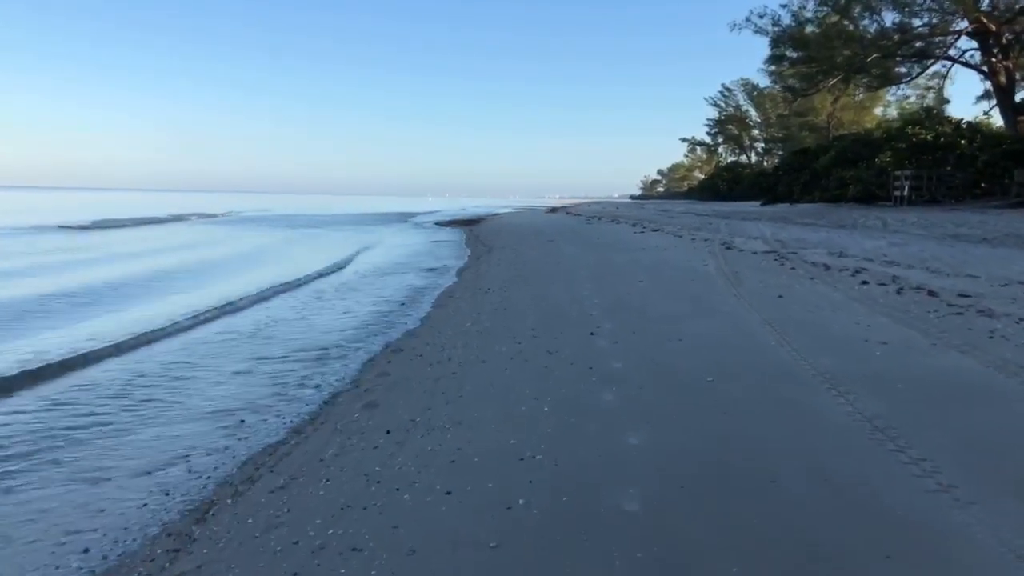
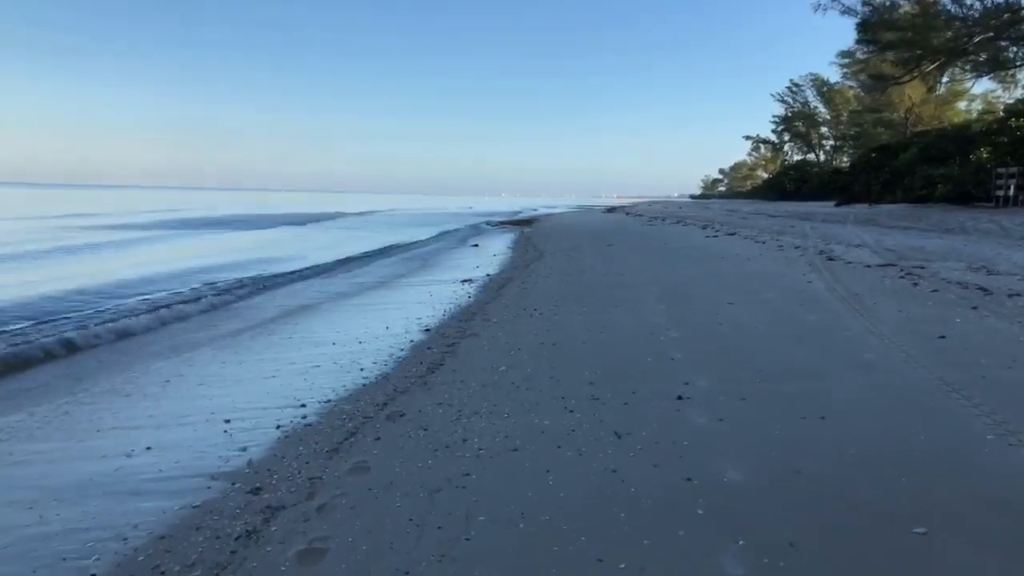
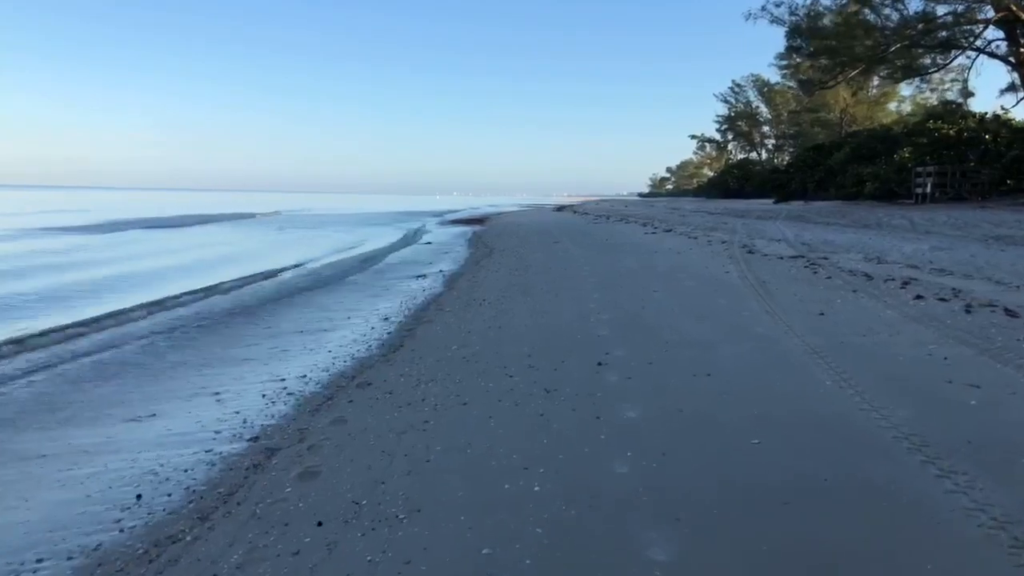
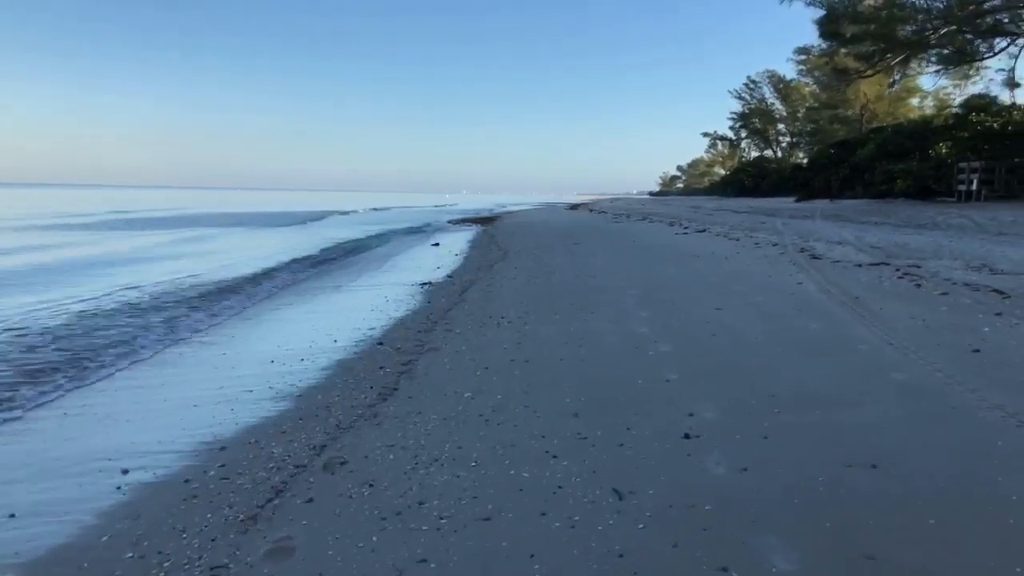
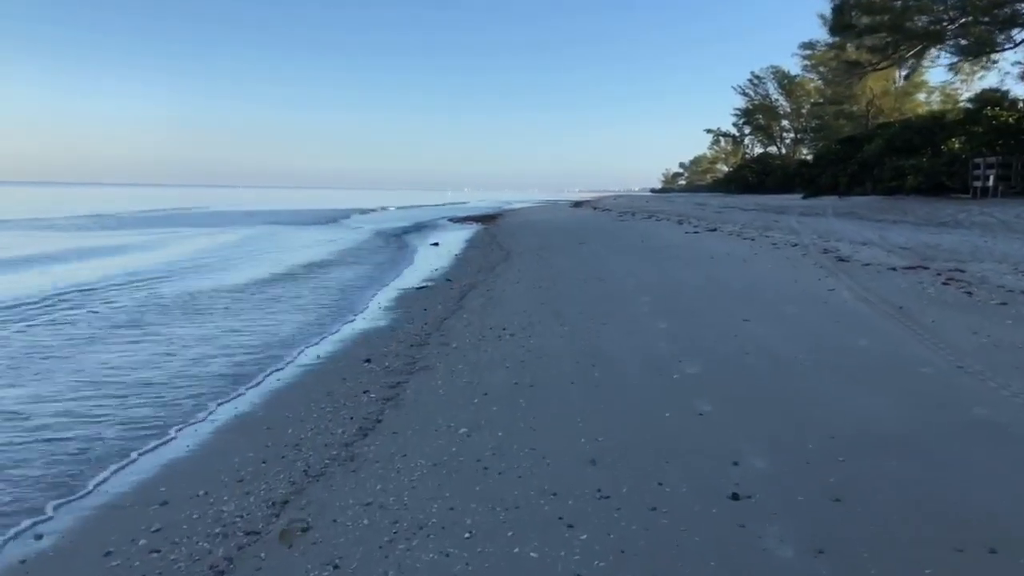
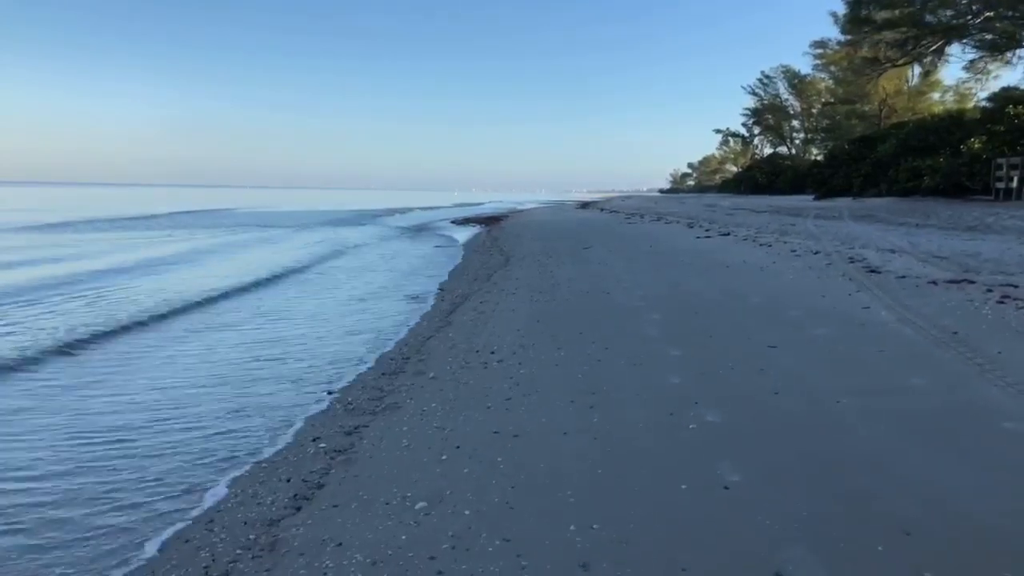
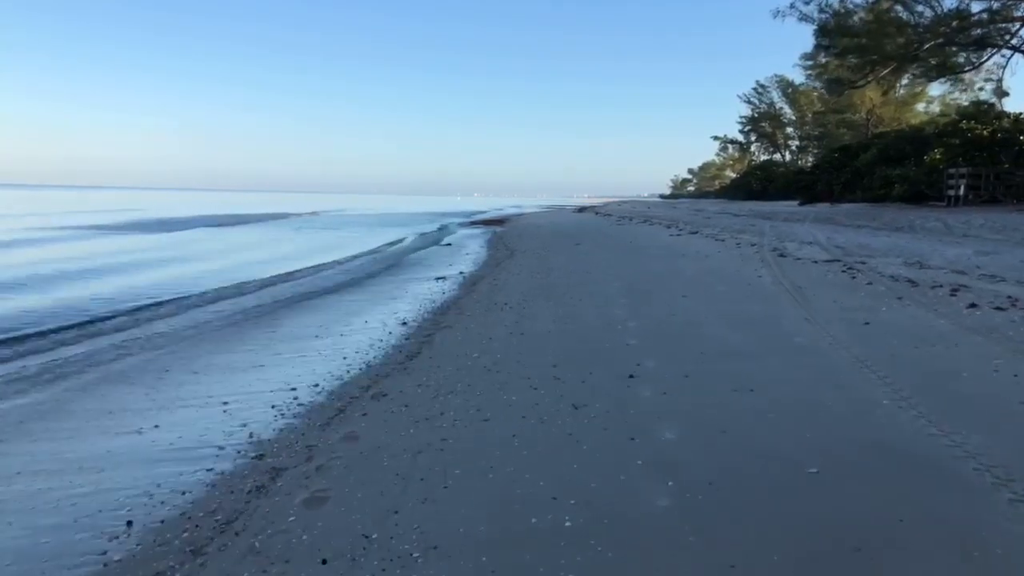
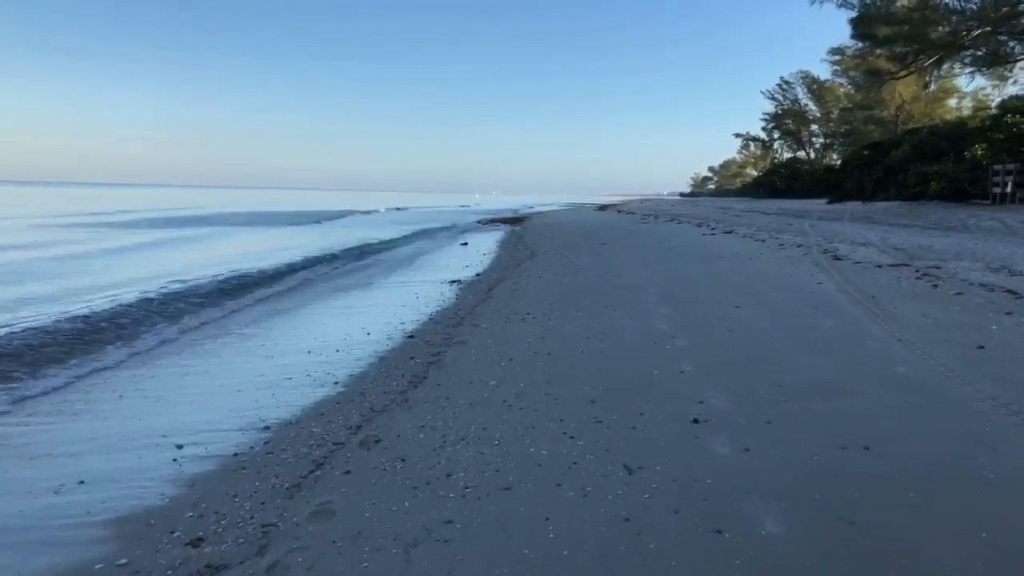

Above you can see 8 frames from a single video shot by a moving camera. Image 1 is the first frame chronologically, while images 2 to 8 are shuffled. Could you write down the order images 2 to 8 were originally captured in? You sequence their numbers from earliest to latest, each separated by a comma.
3, 7, 2, 8, 4, 5, 6
